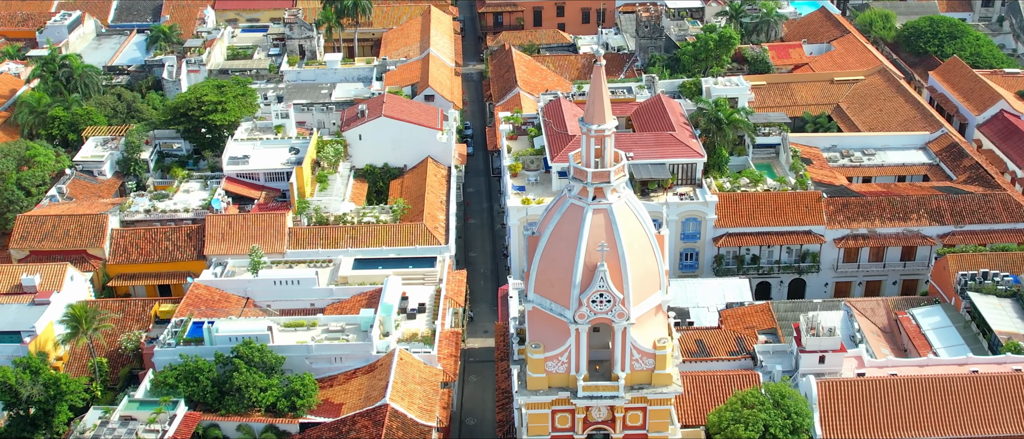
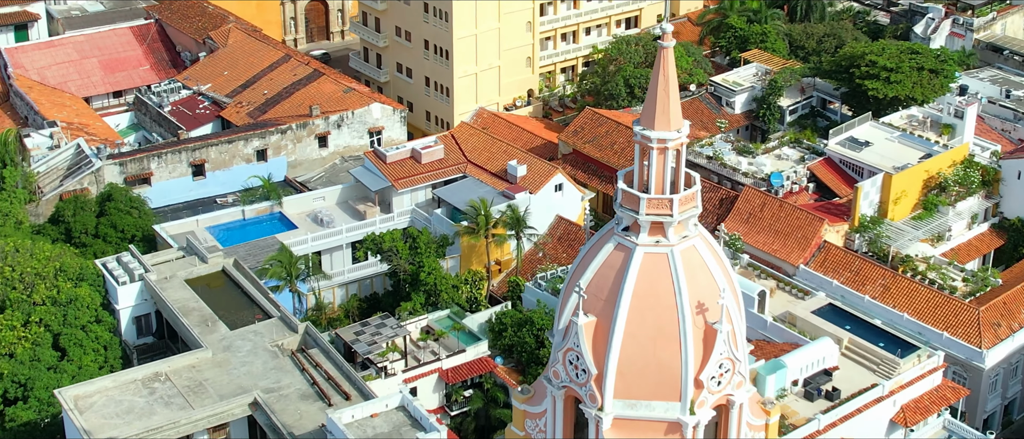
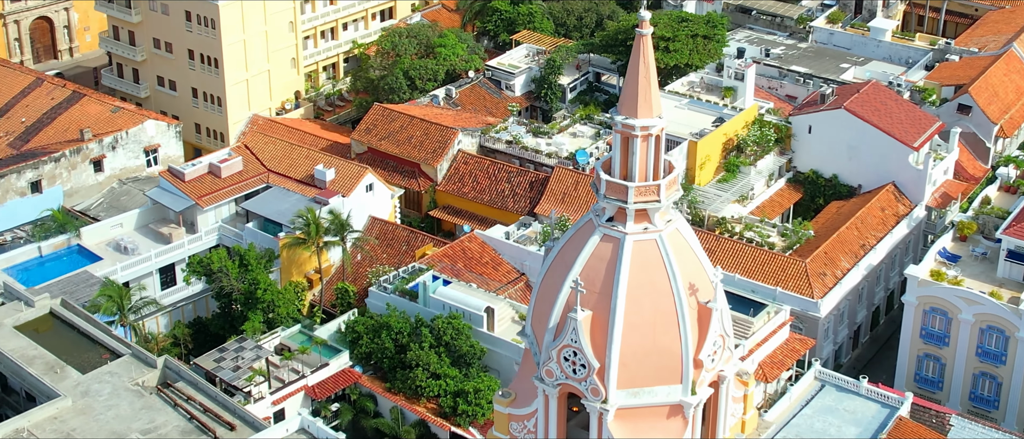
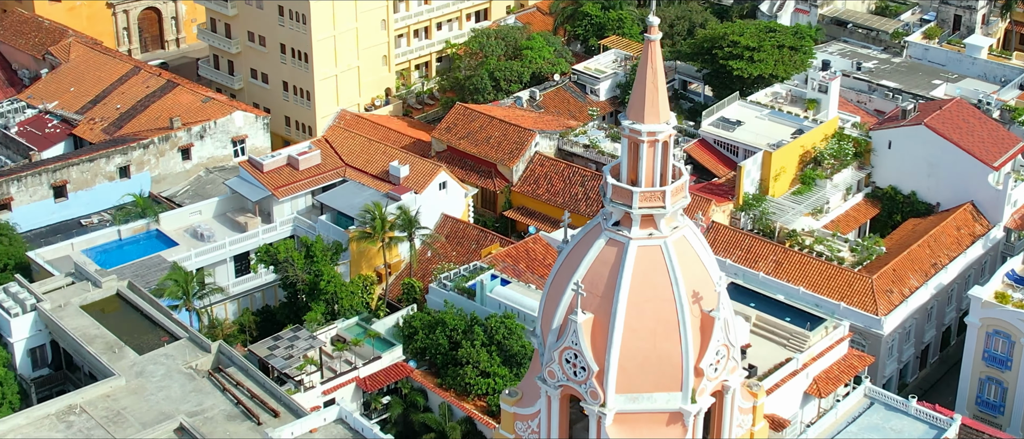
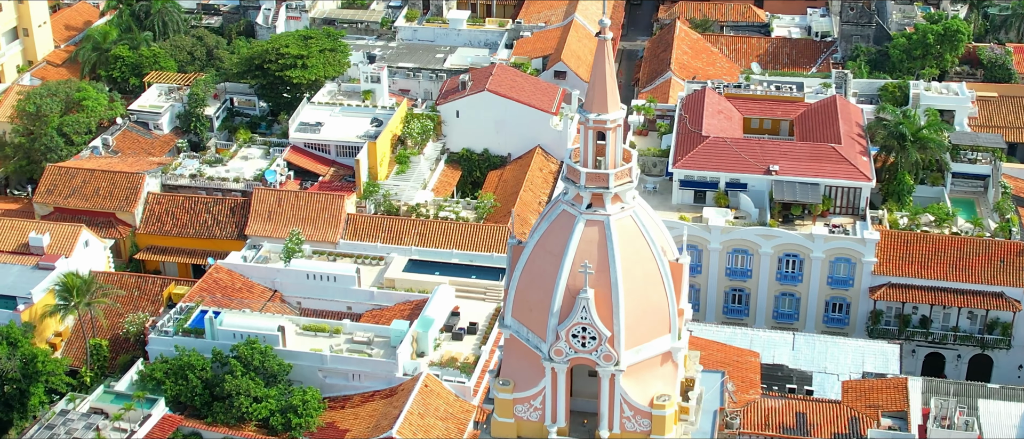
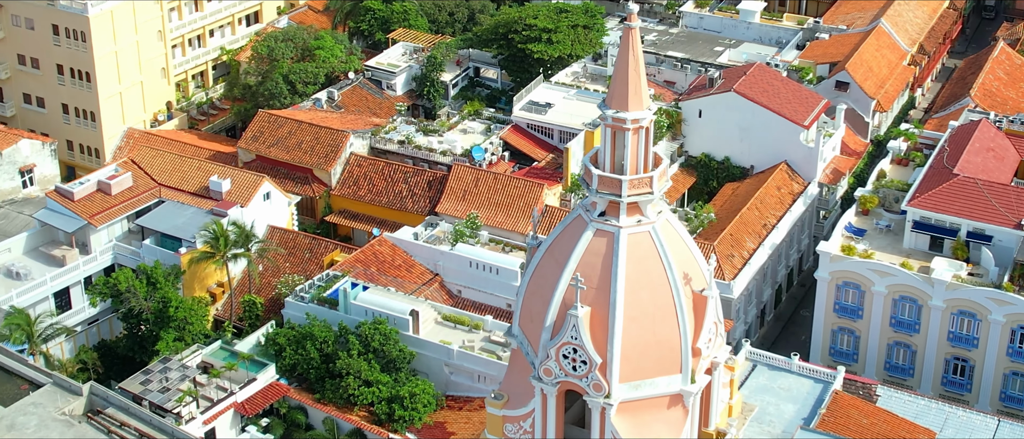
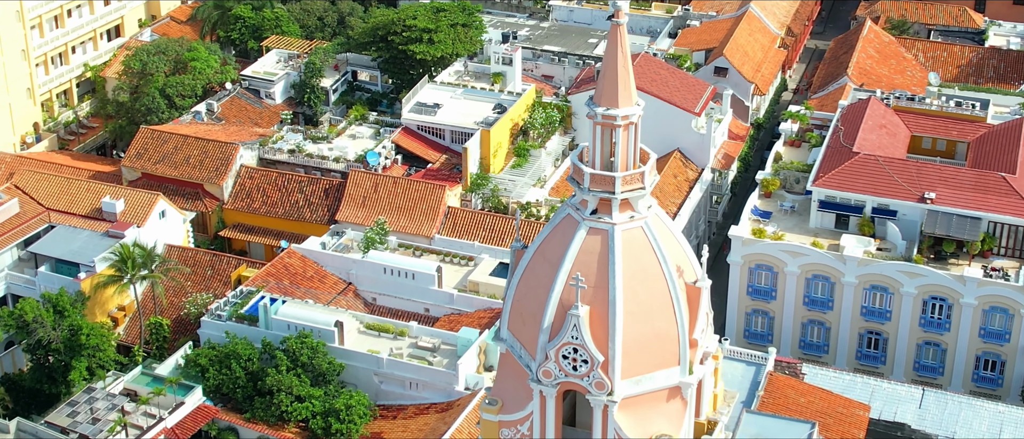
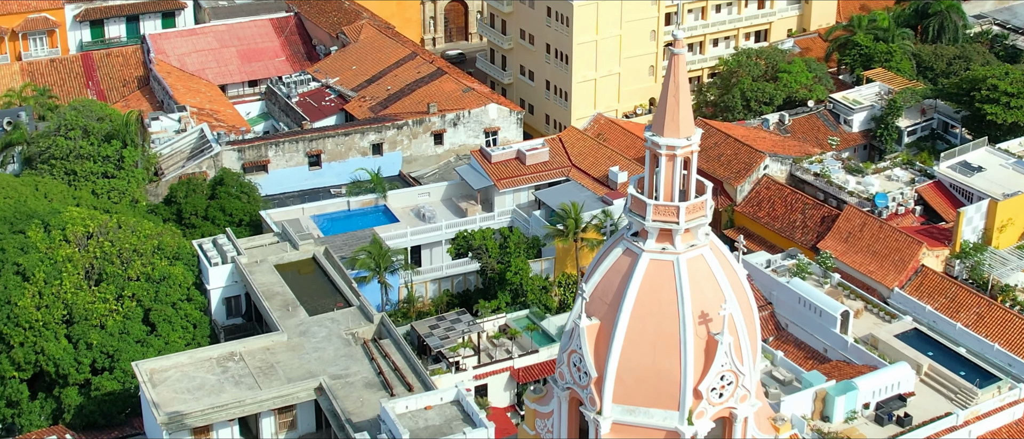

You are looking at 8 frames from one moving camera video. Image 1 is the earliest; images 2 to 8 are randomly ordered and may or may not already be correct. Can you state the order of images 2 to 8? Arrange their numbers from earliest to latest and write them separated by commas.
5, 7, 6, 3, 4, 2, 8
